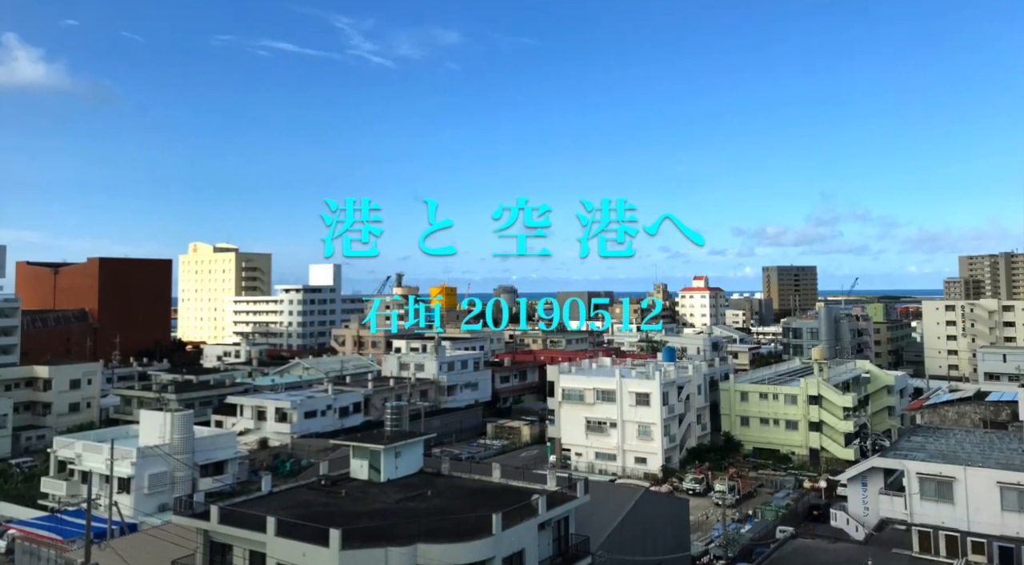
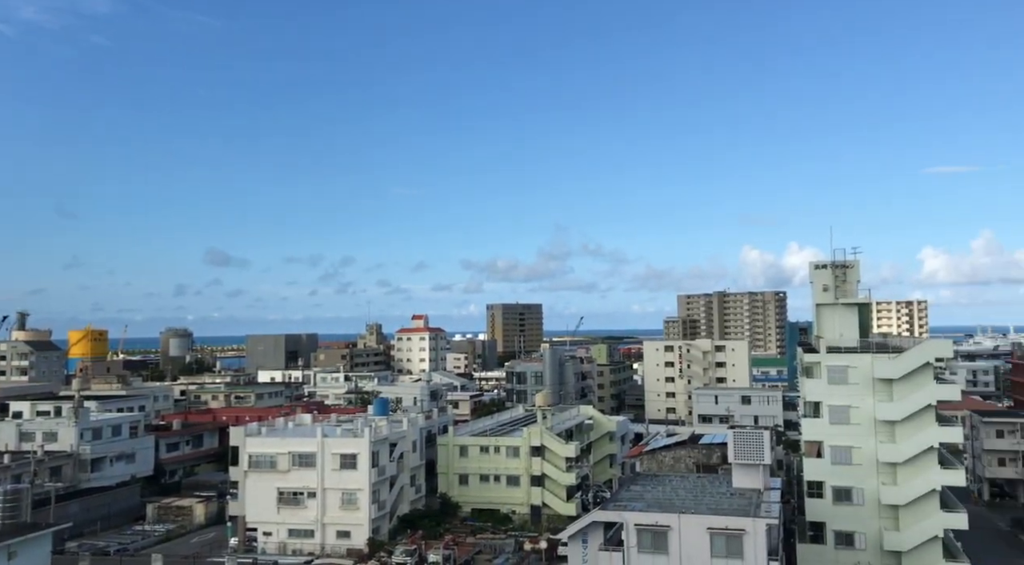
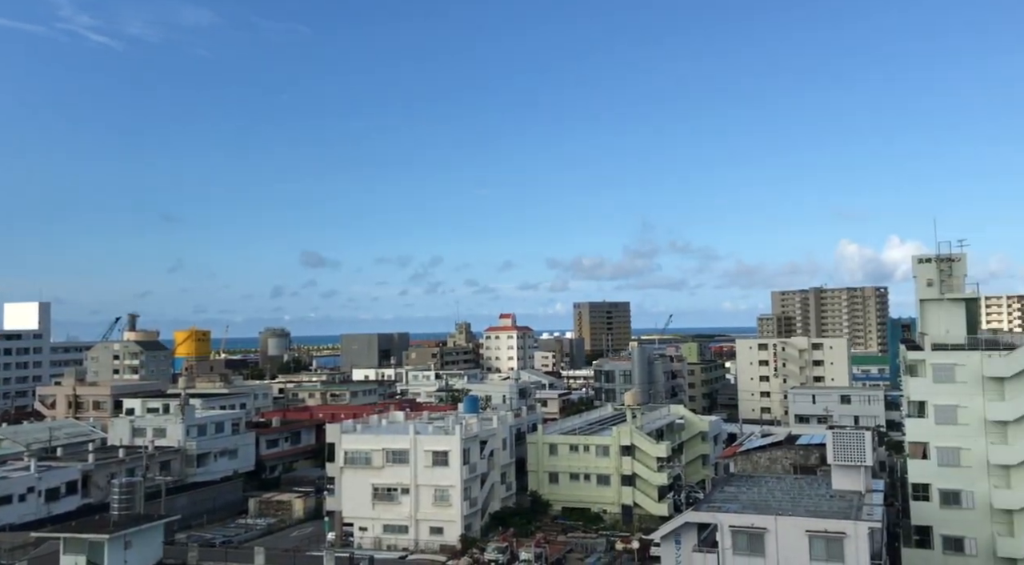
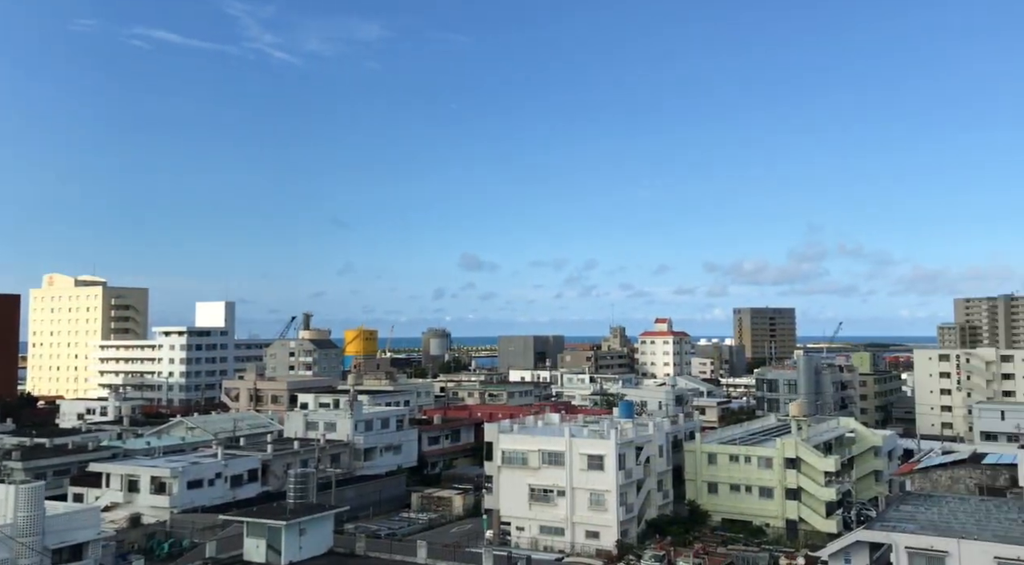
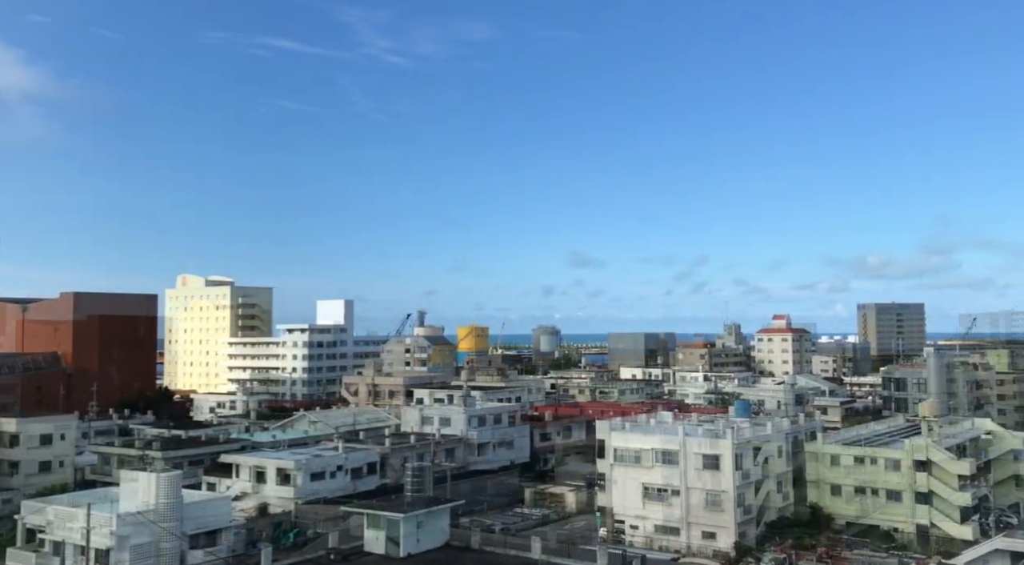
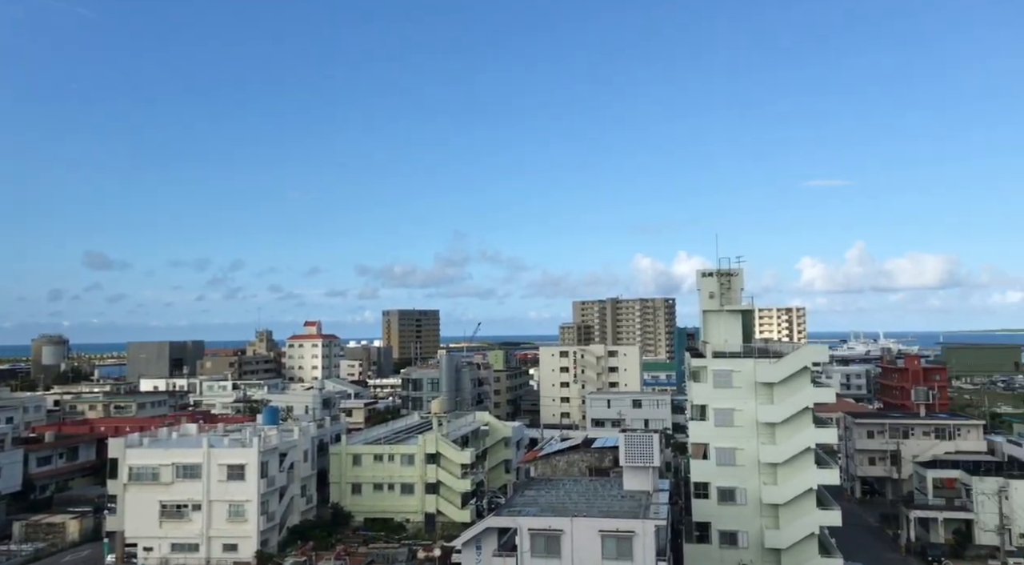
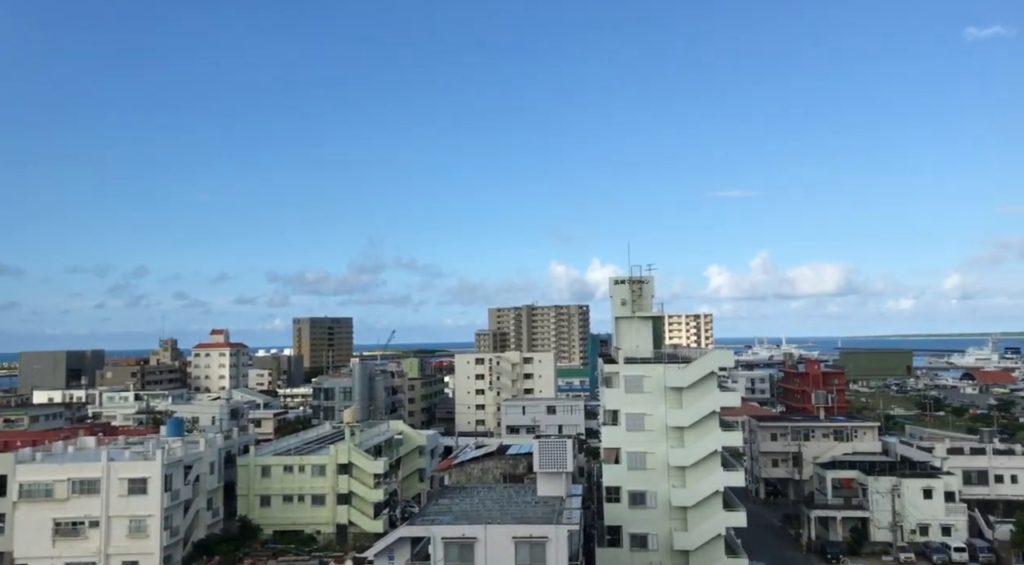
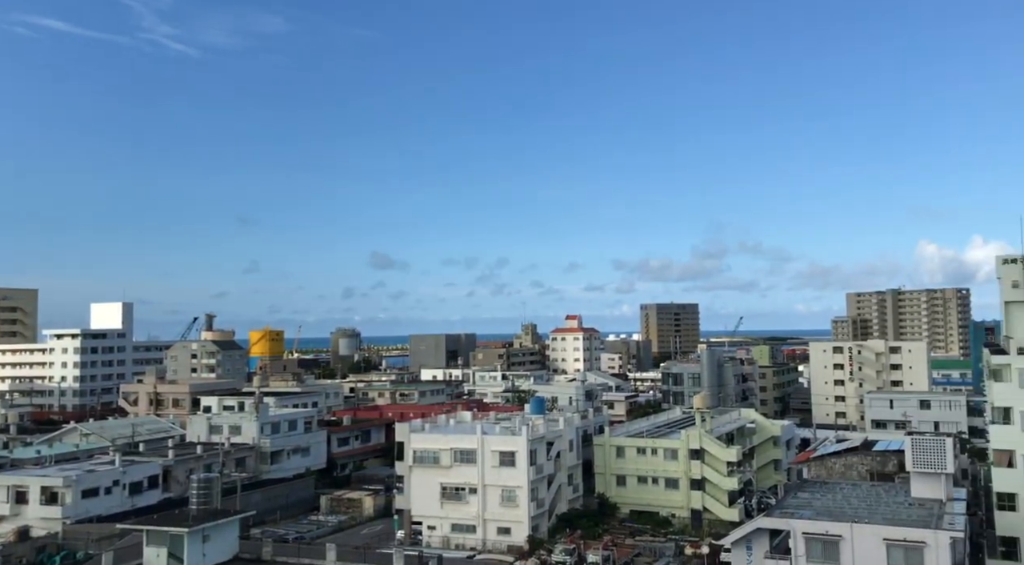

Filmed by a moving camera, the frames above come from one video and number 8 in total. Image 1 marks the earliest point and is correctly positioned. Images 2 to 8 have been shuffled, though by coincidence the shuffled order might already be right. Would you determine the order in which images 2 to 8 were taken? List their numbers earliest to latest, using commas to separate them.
5, 4, 8, 3, 2, 6, 7
